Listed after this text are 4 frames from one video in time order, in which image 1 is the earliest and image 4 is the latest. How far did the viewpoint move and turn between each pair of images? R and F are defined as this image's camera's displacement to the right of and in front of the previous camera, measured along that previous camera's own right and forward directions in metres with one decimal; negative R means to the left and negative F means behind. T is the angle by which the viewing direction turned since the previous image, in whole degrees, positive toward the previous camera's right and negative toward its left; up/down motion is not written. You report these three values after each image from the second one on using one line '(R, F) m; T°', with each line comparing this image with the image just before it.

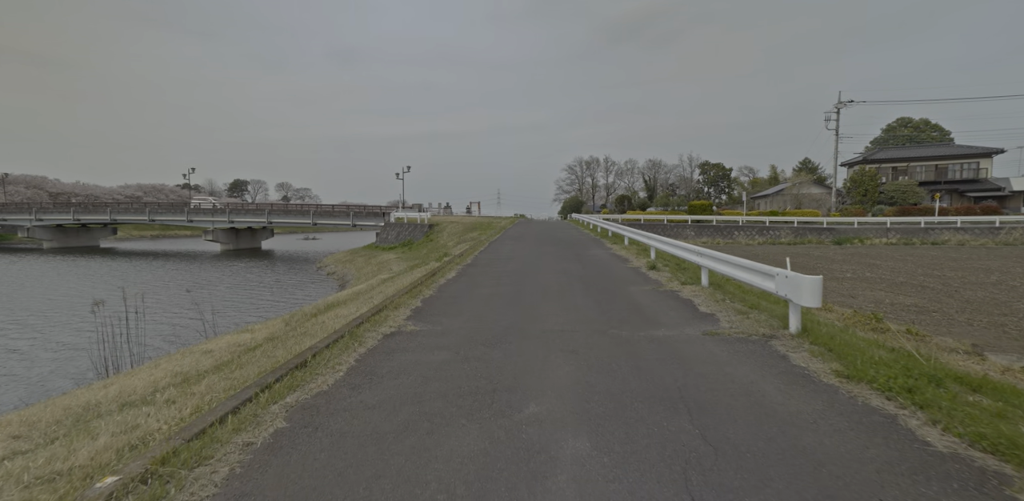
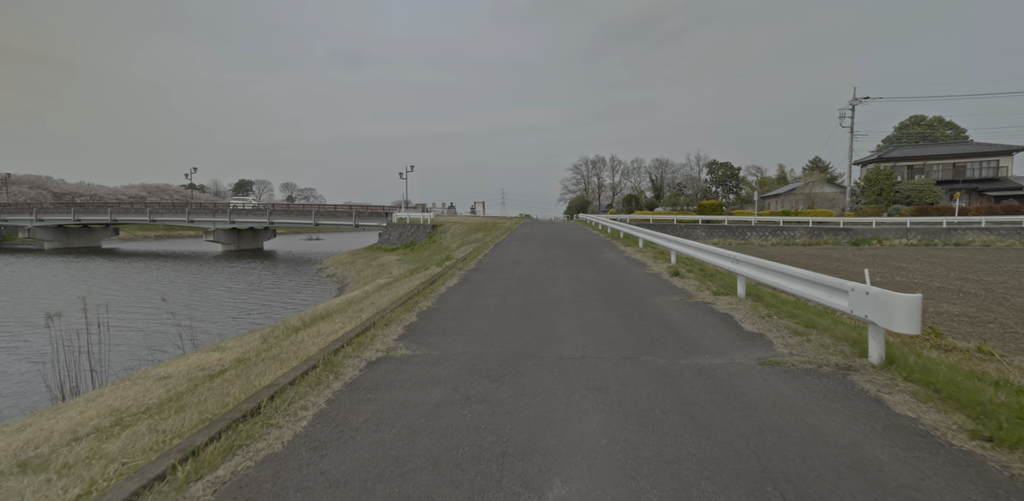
(-0.1, +0.9) m; -1°
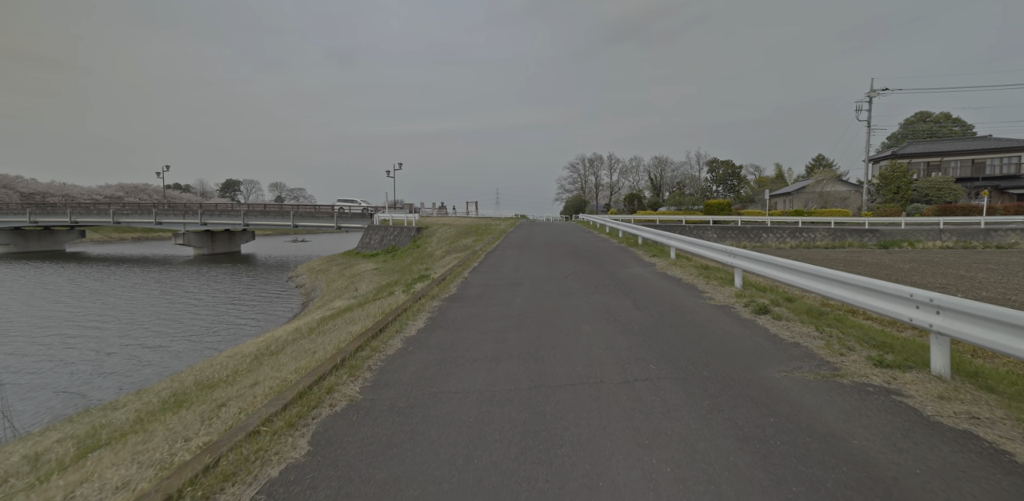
(0.0, +3.2) m; +1°
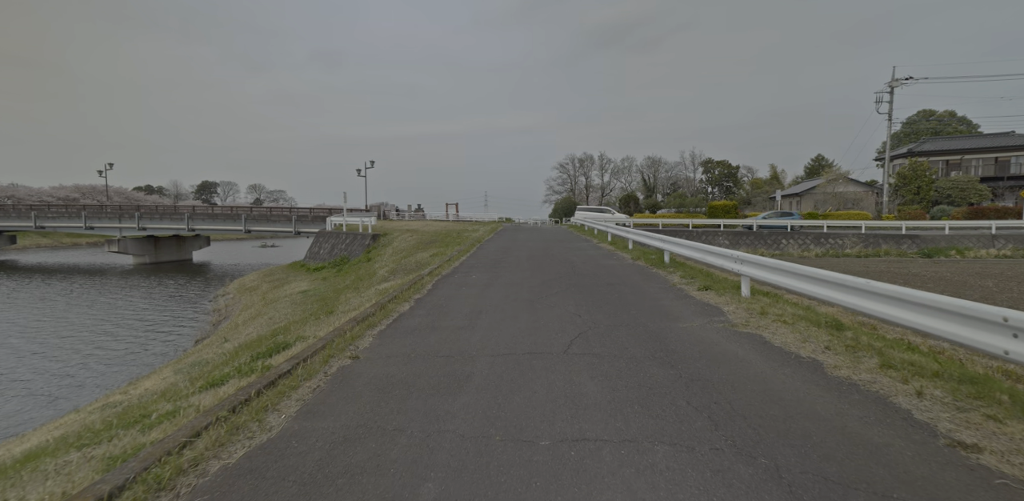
(+0.5, +4.9) m; +1°
